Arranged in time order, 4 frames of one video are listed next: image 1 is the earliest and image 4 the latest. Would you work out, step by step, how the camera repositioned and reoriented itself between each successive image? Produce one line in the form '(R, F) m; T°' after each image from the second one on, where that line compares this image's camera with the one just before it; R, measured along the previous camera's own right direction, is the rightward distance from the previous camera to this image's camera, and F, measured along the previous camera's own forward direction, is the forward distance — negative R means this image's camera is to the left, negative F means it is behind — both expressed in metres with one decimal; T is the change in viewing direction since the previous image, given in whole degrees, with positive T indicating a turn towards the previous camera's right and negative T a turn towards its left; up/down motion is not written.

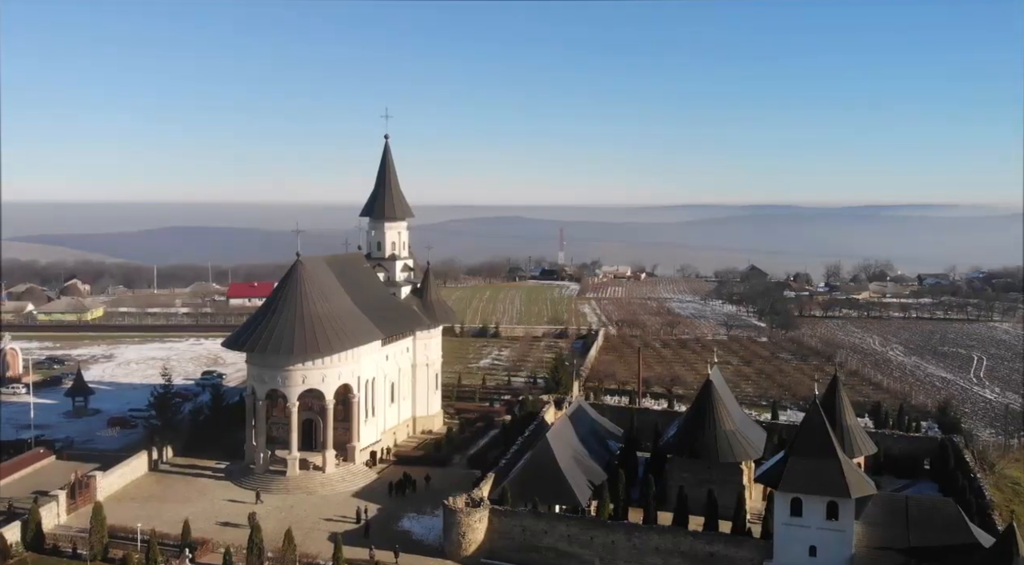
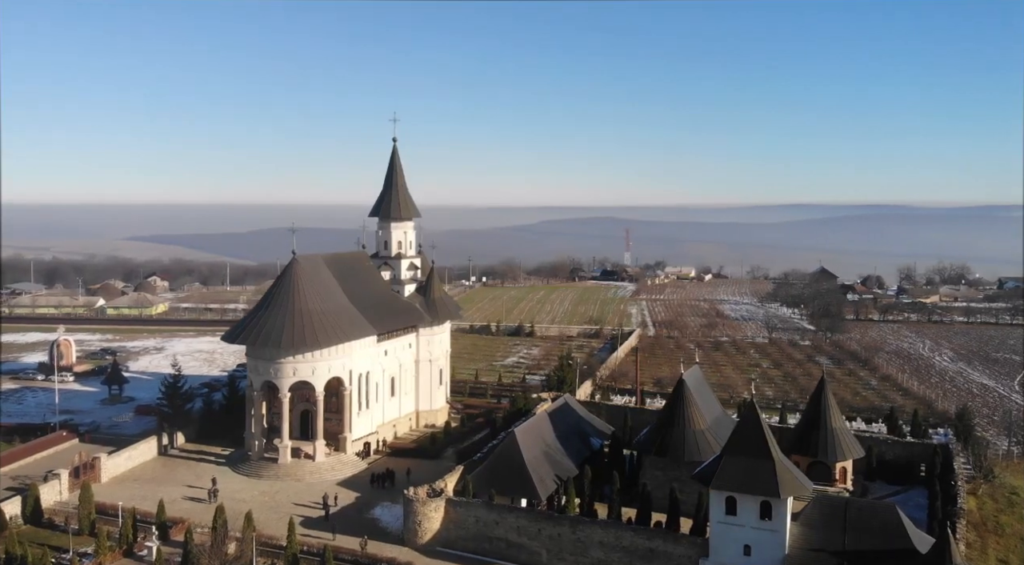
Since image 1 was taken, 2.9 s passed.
(+4.6, -0.7) m; -6°
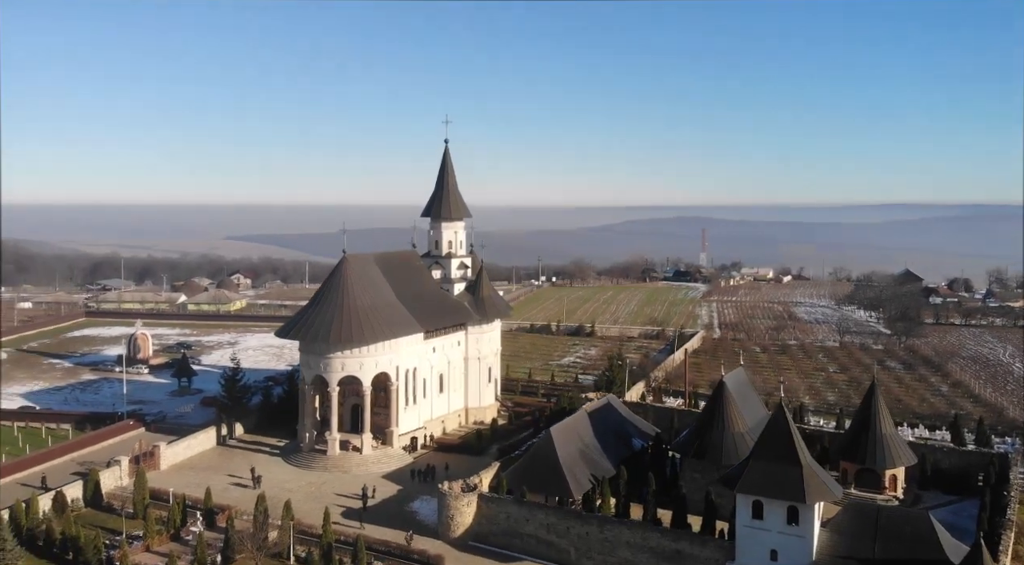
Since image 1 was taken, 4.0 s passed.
(+1.8, -0.2) m; -5°
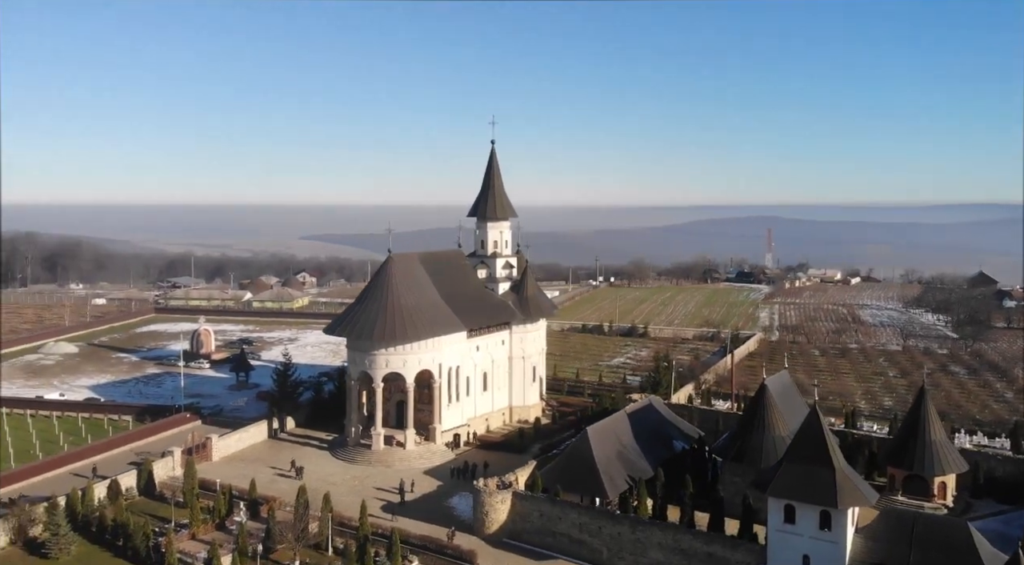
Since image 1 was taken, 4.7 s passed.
(+1.1, -0.2) m; -4°
